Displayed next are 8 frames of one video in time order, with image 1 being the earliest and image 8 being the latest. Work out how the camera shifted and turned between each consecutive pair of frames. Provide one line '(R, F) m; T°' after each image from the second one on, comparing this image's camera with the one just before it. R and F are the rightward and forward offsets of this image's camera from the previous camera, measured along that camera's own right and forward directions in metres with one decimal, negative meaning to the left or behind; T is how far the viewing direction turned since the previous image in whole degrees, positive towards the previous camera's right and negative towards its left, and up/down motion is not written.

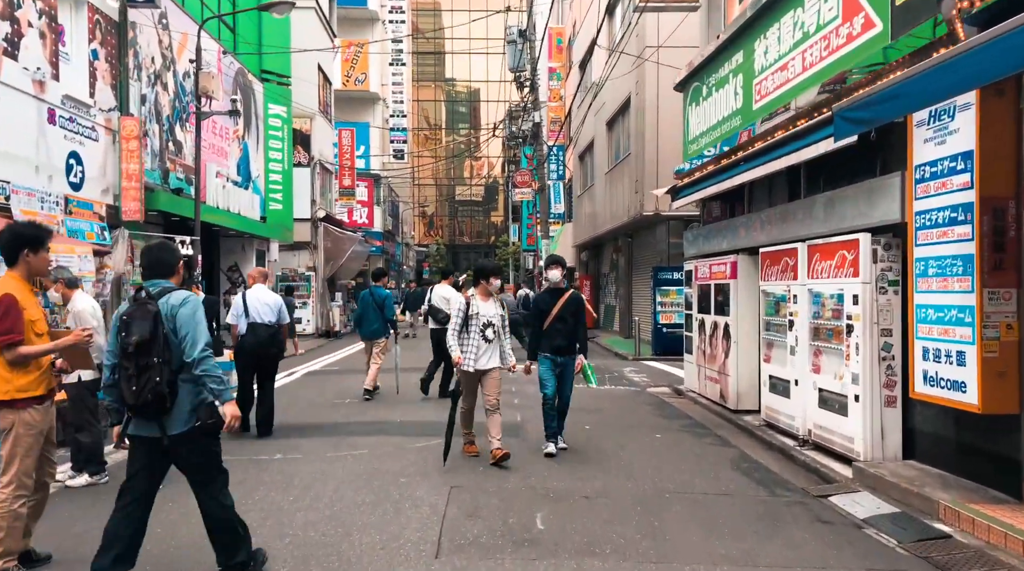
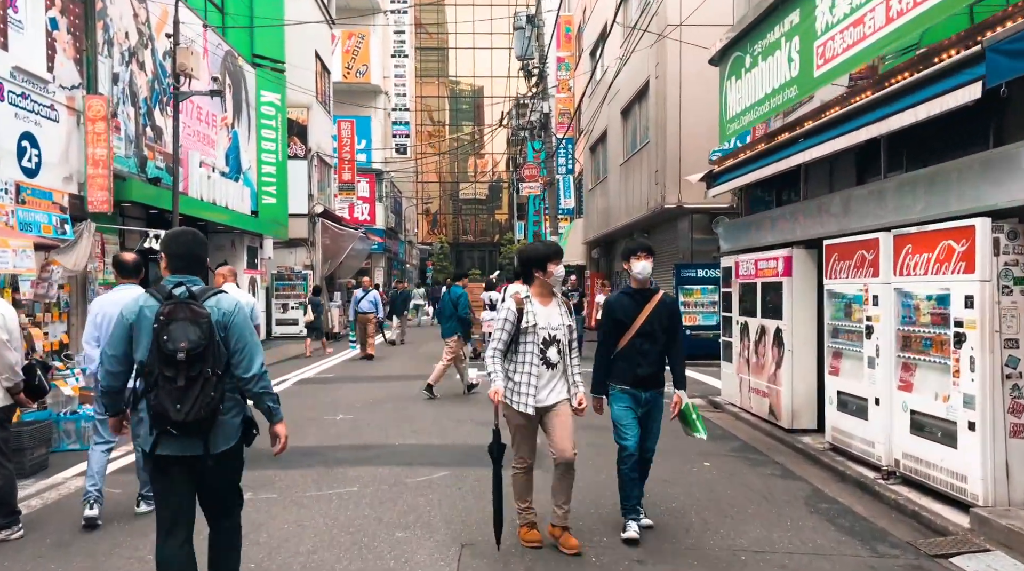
(-0.1, +1.4) m; 0°
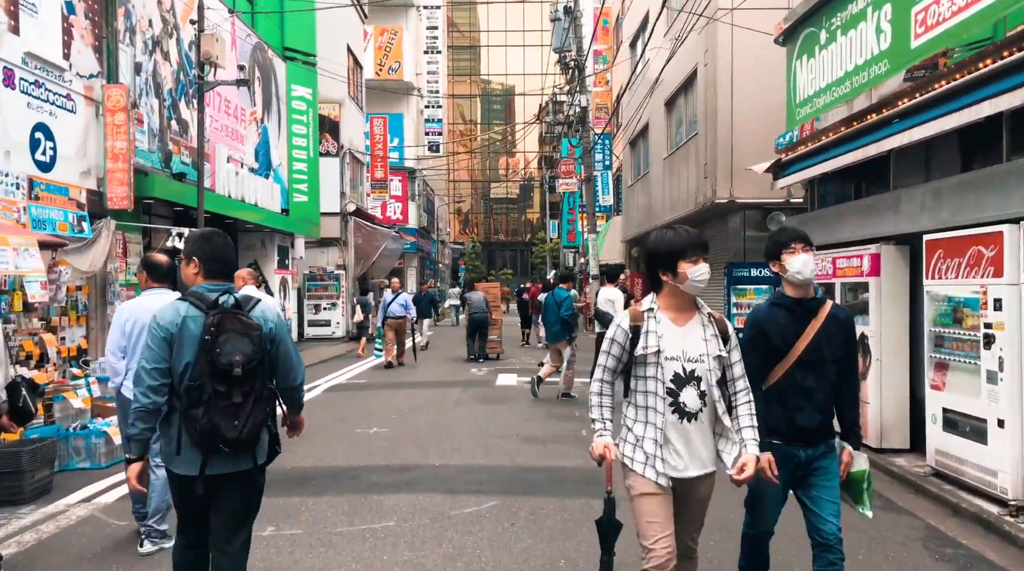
(-0.2, +0.9) m; -2°
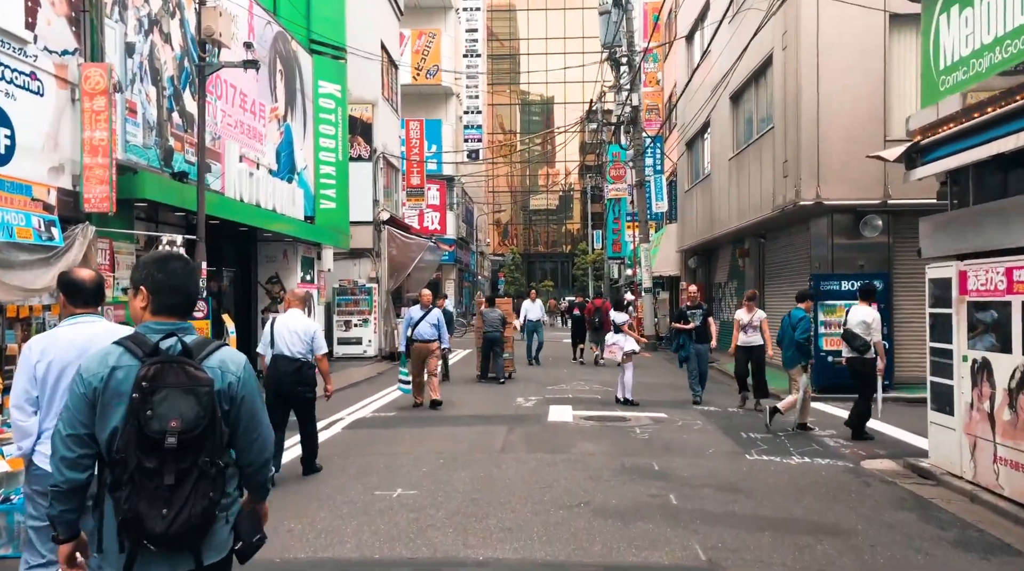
(-0.2, +2.0) m; -3°
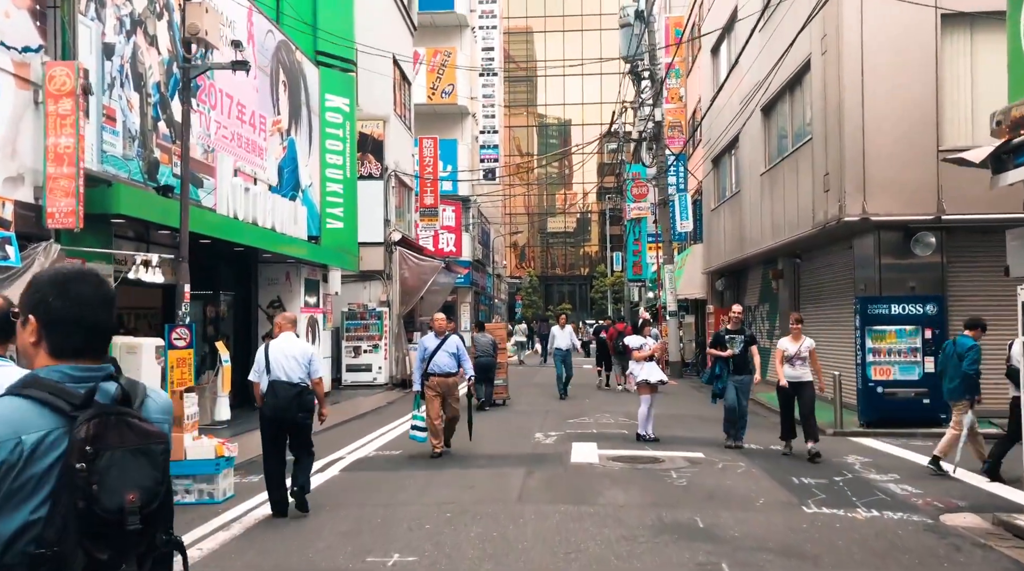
(0.0, +1.1) m; -1°
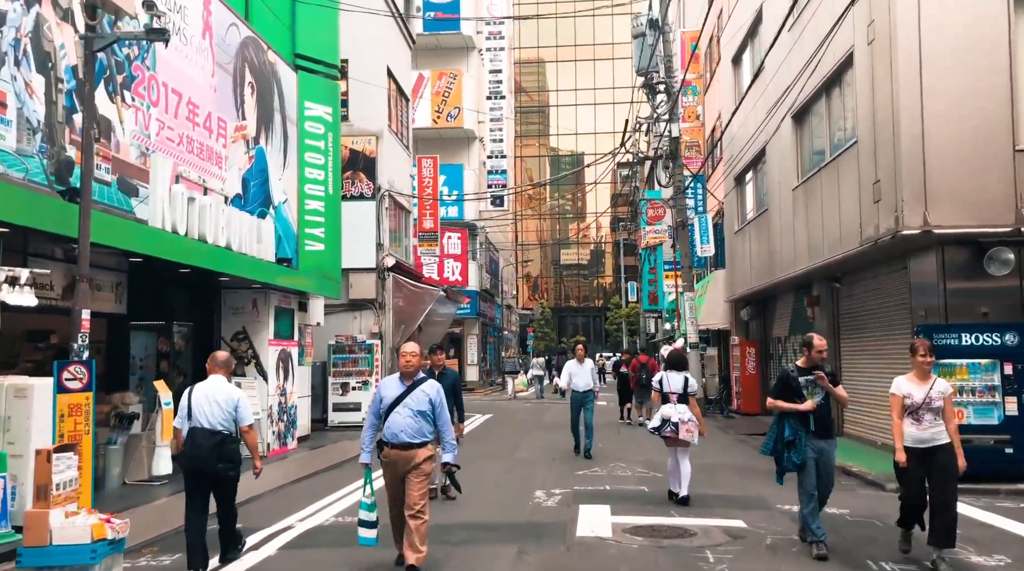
(+0.2, +2.0) m; -1°
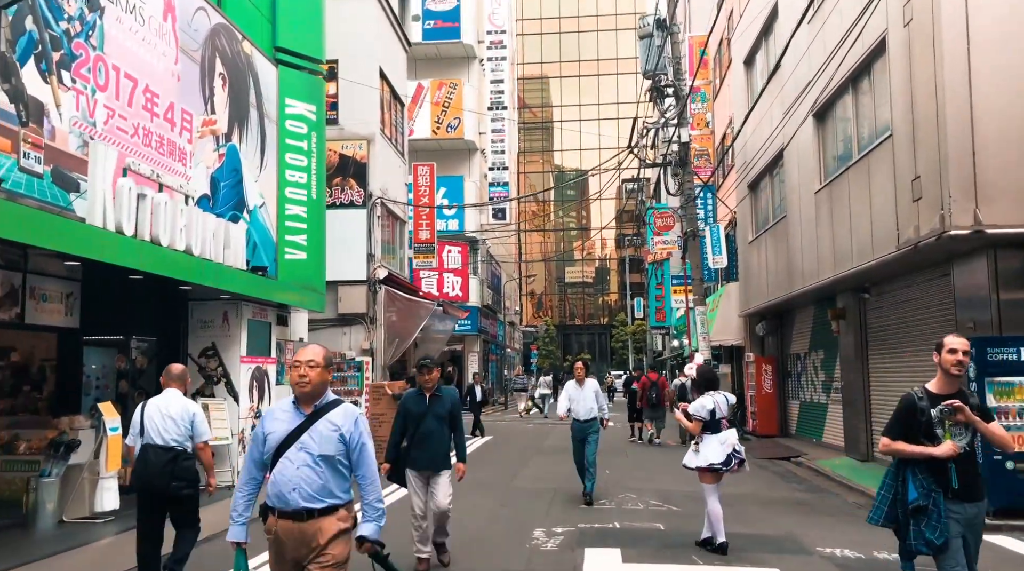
(+0.1, +1.3) m; 0°
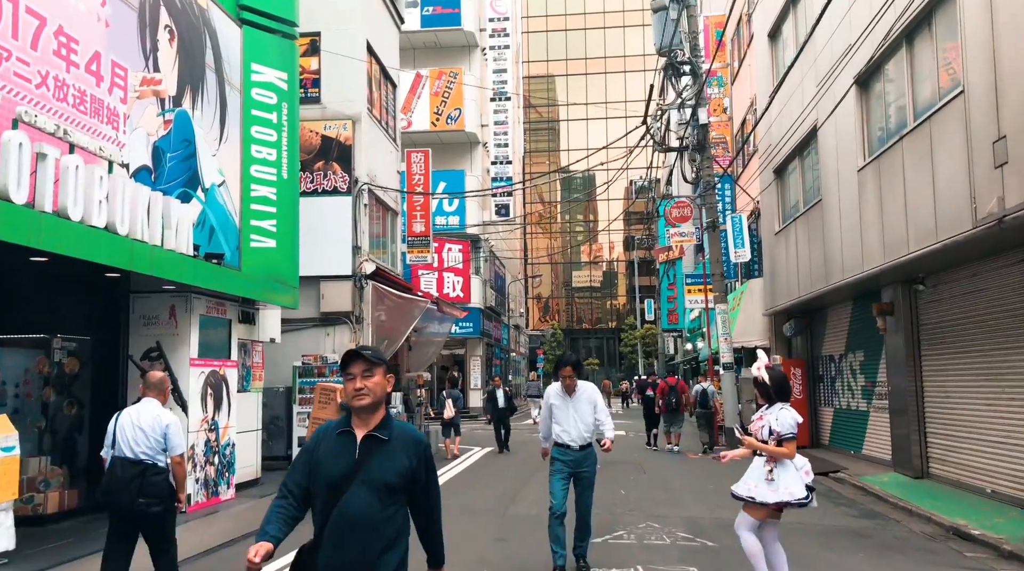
(+0.1, +1.9) m; 0°
